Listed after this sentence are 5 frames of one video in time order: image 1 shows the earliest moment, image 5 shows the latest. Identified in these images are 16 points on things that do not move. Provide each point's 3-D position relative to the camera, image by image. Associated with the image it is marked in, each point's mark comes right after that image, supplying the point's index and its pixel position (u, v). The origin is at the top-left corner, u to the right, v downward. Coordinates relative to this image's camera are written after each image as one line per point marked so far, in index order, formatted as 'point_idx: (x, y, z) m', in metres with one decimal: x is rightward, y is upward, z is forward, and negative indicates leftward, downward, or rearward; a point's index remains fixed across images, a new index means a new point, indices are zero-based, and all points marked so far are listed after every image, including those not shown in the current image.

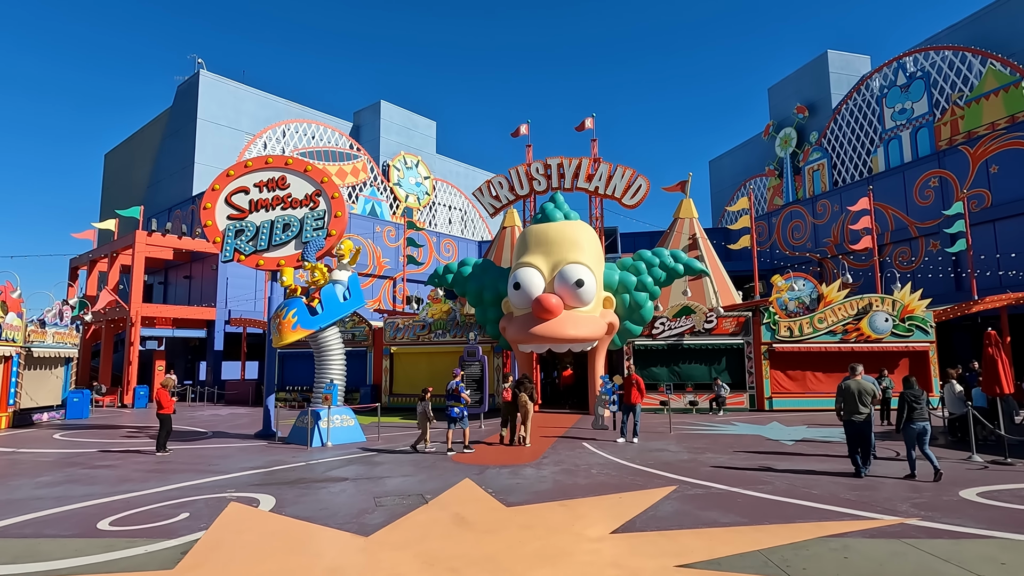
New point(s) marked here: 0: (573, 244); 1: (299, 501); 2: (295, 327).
0: (+1.7, +1.2, +16.2) m
1: (-2.4, -2.4, +6.6) m
2: (-4.2, -0.7, +11.1) m
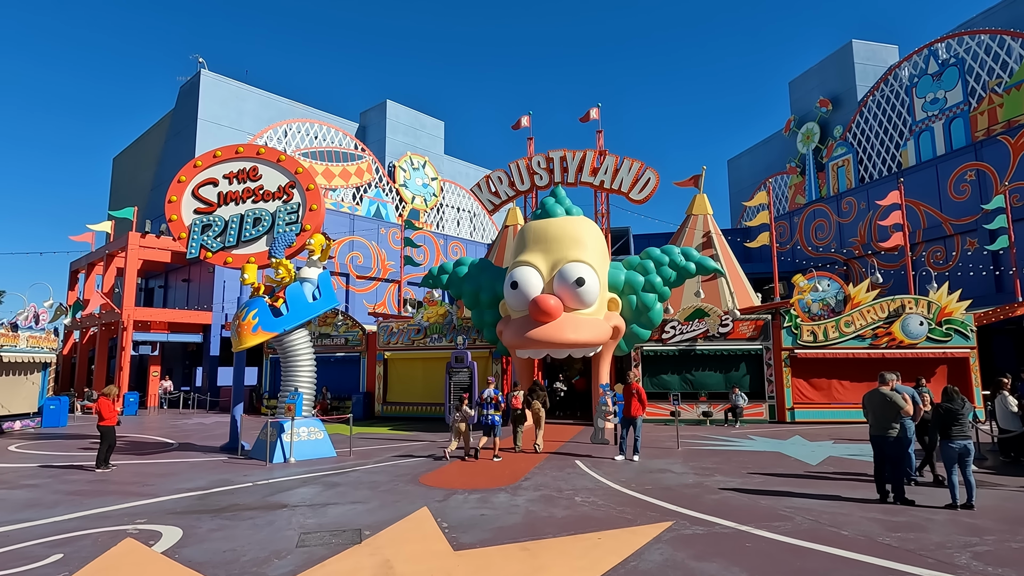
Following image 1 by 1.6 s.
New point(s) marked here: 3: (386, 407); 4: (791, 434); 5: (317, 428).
0: (+1.6, +1.2, +15.0) m
1: (-2.8, -2.3, +5.5) m
2: (-4.4, -0.7, +10.1) m
3: (-4.0, -3.8, +18.6) m
4: (+6.3, -3.3, +13.3) m
5: (-3.4, -2.5, +10.4) m
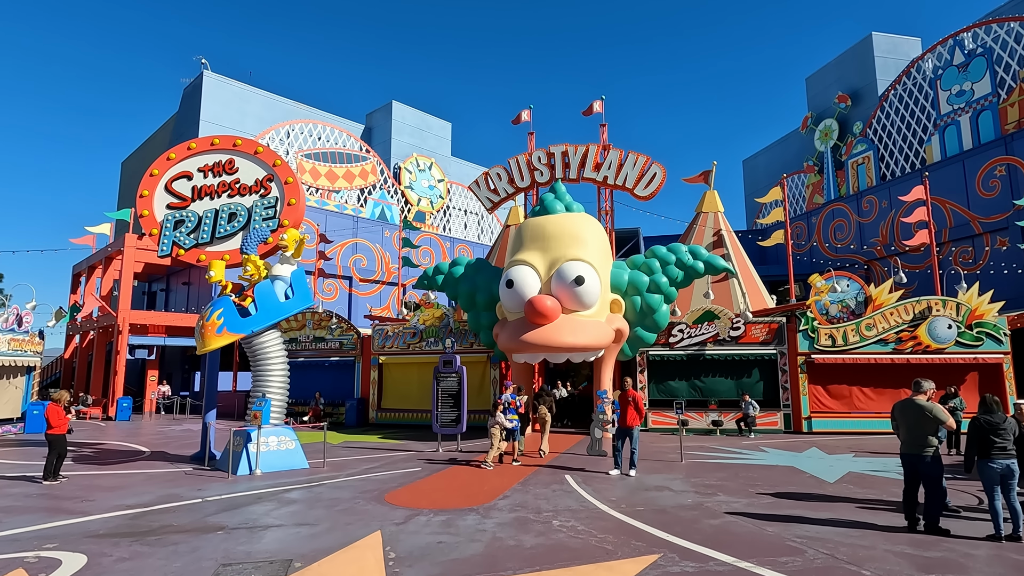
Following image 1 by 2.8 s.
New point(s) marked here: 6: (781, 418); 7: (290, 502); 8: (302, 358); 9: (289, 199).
0: (+1.5, +1.2, +14.1) m
1: (-3.2, -2.3, +4.7) m
2: (-4.7, -0.7, +9.3) m
3: (-4.0, -3.8, +17.9) m
4: (+6.2, -3.3, +12.2) m
5: (-3.7, -2.5, +9.6) m
6: (+6.9, -3.3, +15.0) m
7: (-2.7, -2.6, +7.2) m
8: (-7.0, -2.3, +19.5) m
9: (-4.2, +1.7, +11.1) m
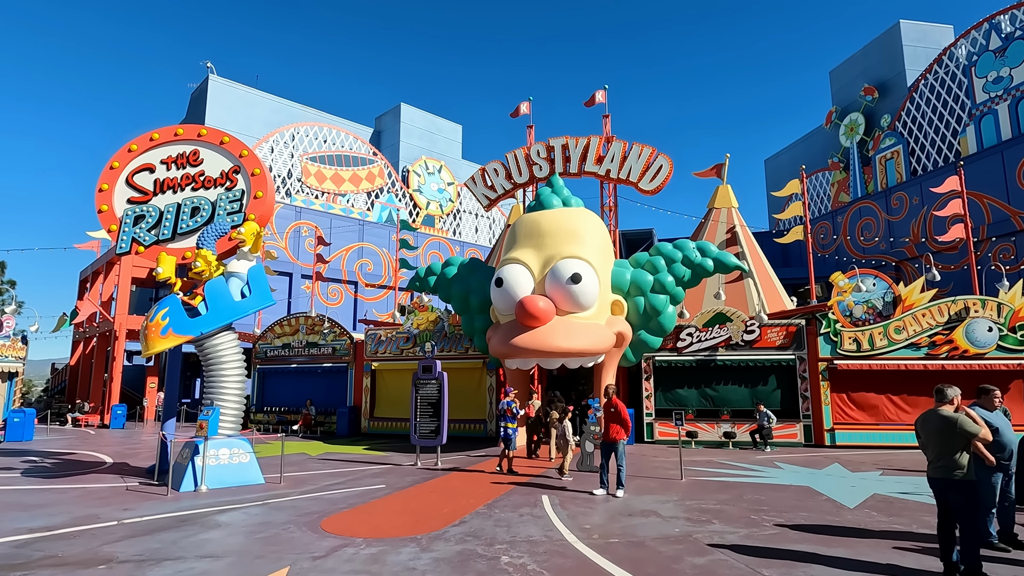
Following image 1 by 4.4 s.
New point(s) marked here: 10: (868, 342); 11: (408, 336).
0: (+1.3, +1.2, +13.1) m
1: (-3.8, -2.2, +3.8) m
2: (-5.1, -0.6, +8.5) m
3: (-4.0, -3.9, +17.0) m
4: (+5.9, -3.3, +10.9) m
5: (-4.0, -2.4, +8.7) m
6: (+6.8, -3.3, +13.7) m
7: (-3.2, -2.6, +6.3) m
8: (-7.0, -2.5, +18.7) m
9: (-4.6, +1.7, +10.3) m
10: (+8.2, -1.2, +13.5) m
11: (-3.0, -1.4, +16.7) m
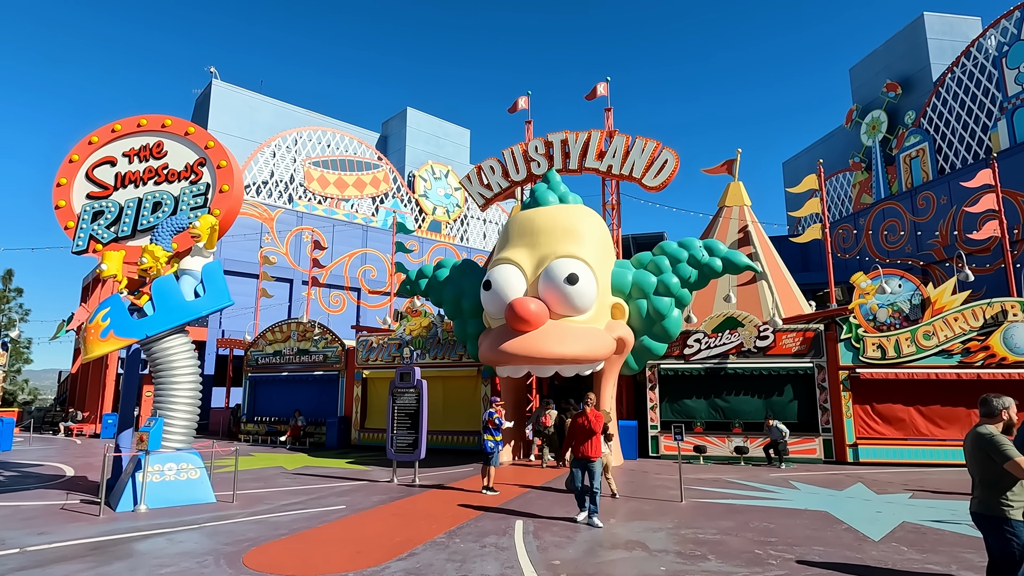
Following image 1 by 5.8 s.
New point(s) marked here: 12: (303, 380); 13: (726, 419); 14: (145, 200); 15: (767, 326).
0: (+1.1, +1.2, +12.1) m
1: (-4.2, -2.0, +3.0) m
2: (-5.4, -0.6, +7.8) m
3: (-4.1, -4.0, +16.1) m
4: (+5.7, -3.3, +9.8) m
5: (-4.3, -2.4, +7.9) m
6: (+6.6, -3.3, +12.5) m
7: (-3.6, -2.5, +5.5) m
8: (-7.0, -2.6, +18.0) m
9: (-4.8, +1.7, +9.6) m
10: (+8.1, -1.3, +12.4) m
11: (-3.1, -1.5, +15.9) m
12: (-6.3, -2.8, +17.8) m
13: (+4.9, -3.0, +13.3) m
14: (-6.2, +1.5, +9.9) m
15: (+5.7, -0.8, +13.1) m
